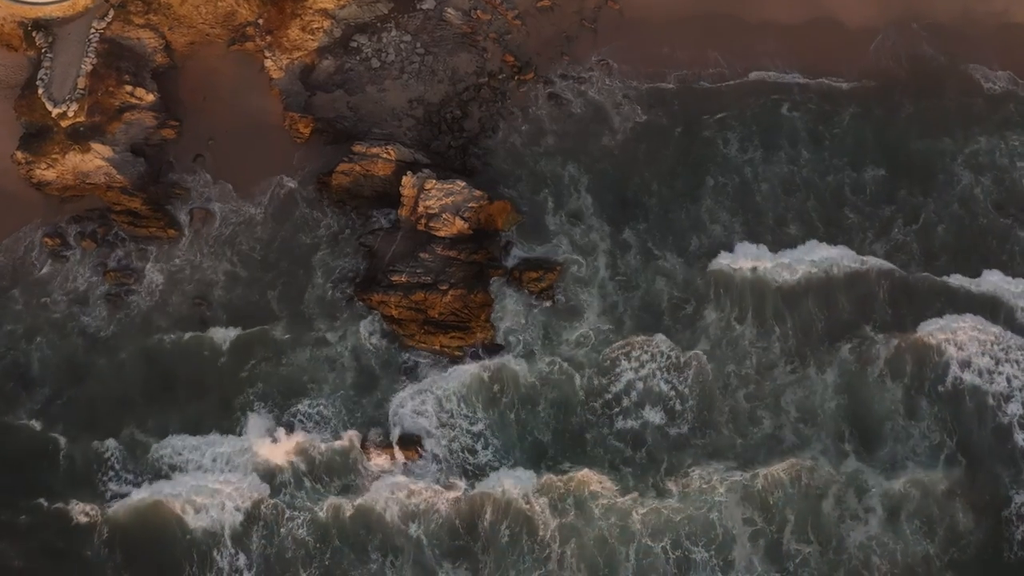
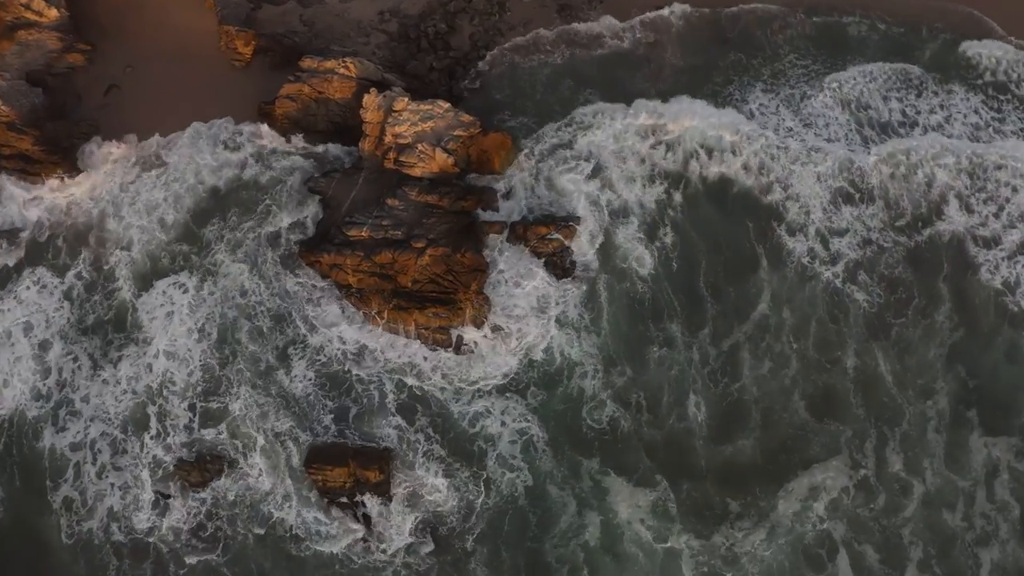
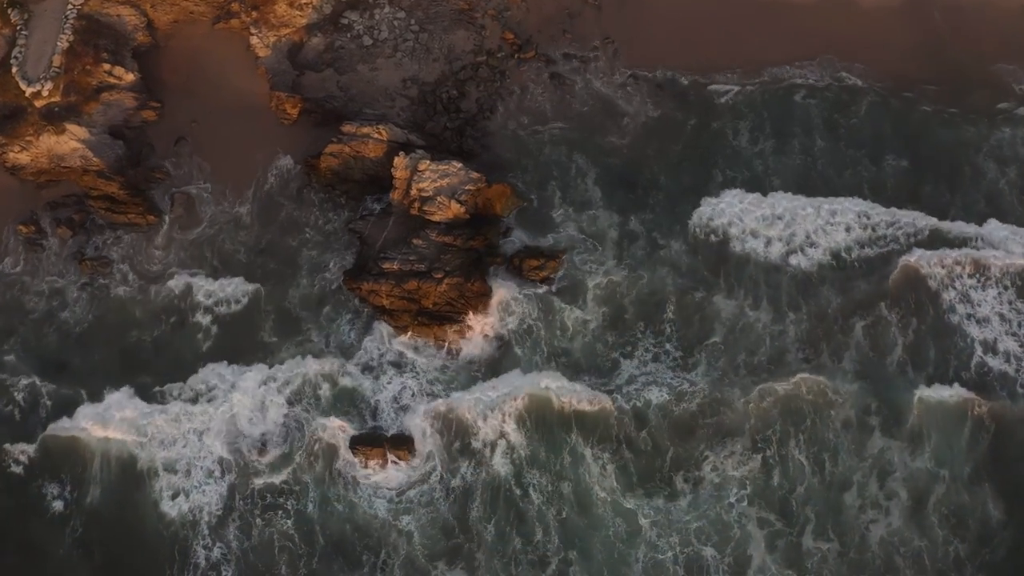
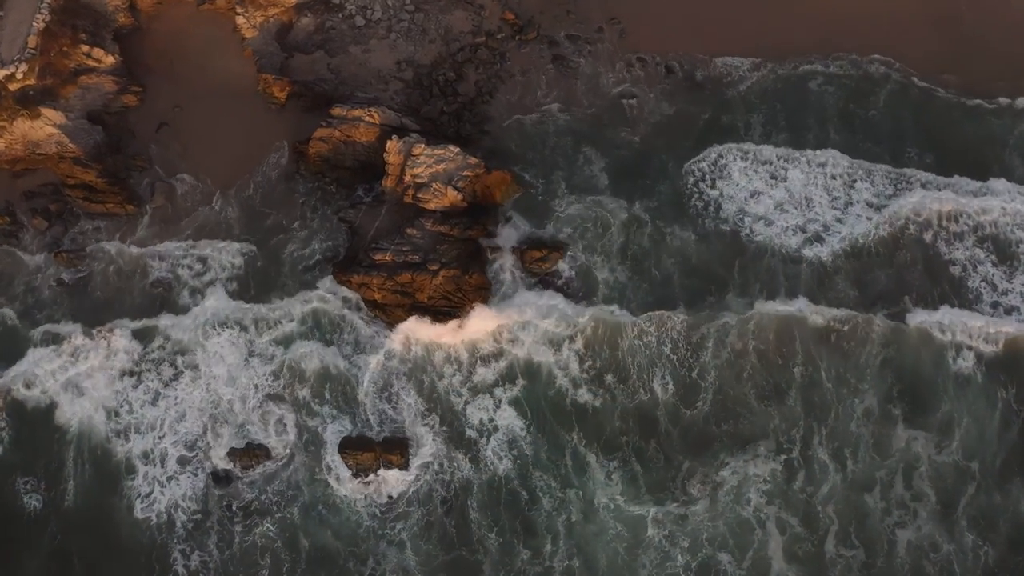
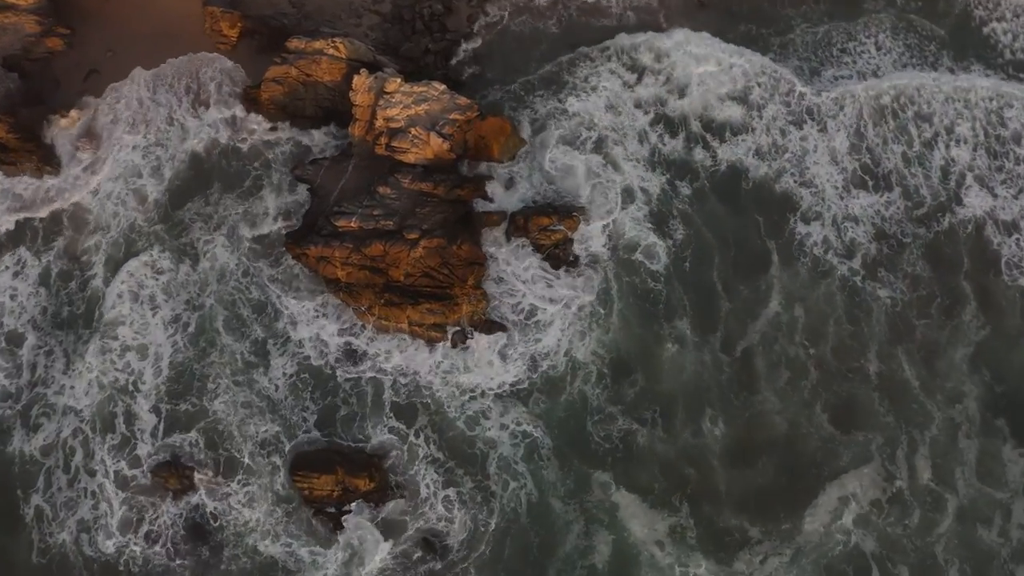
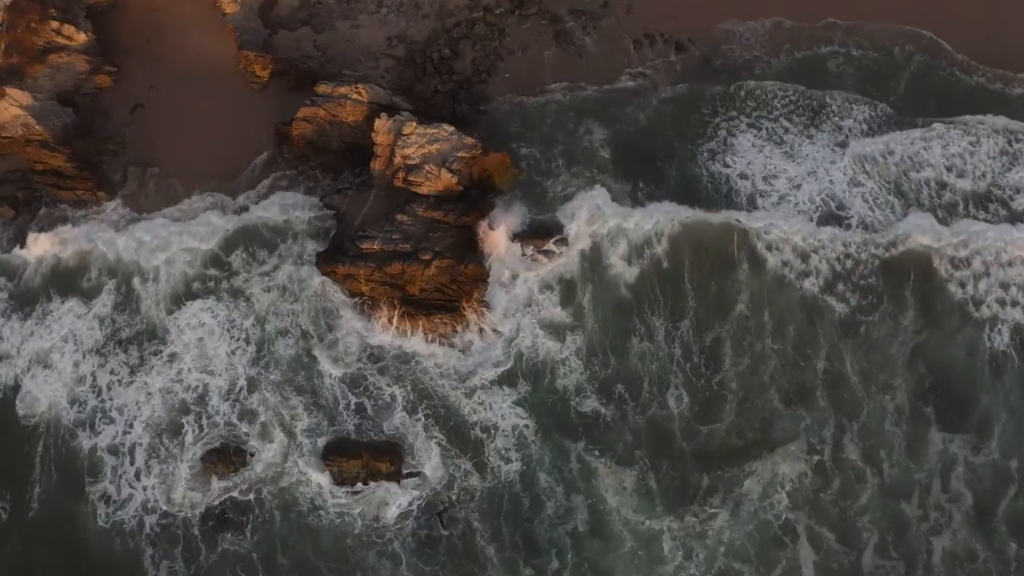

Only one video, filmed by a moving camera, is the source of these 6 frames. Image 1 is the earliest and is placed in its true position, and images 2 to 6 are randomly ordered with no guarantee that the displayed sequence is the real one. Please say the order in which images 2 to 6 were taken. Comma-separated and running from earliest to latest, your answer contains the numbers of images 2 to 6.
3, 4, 6, 2, 5
